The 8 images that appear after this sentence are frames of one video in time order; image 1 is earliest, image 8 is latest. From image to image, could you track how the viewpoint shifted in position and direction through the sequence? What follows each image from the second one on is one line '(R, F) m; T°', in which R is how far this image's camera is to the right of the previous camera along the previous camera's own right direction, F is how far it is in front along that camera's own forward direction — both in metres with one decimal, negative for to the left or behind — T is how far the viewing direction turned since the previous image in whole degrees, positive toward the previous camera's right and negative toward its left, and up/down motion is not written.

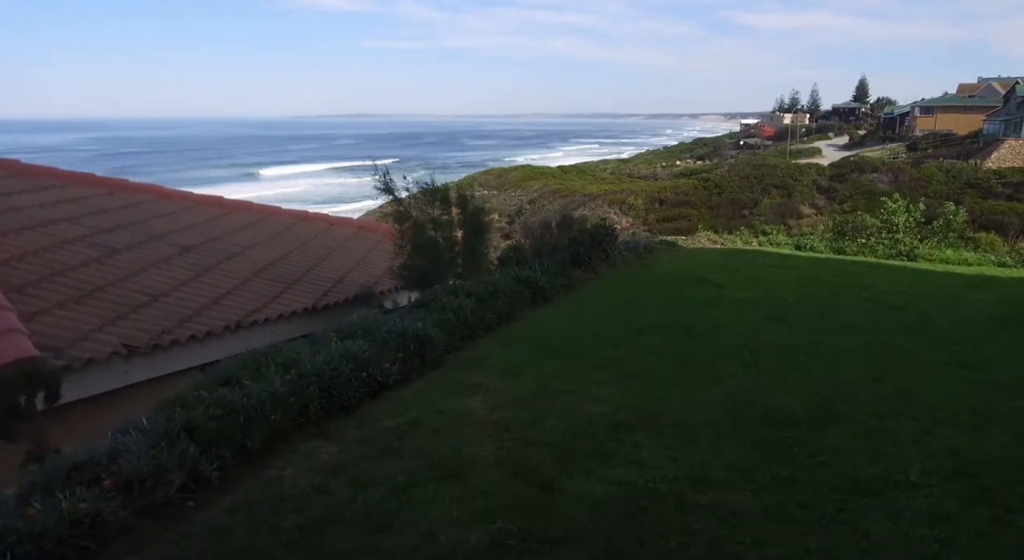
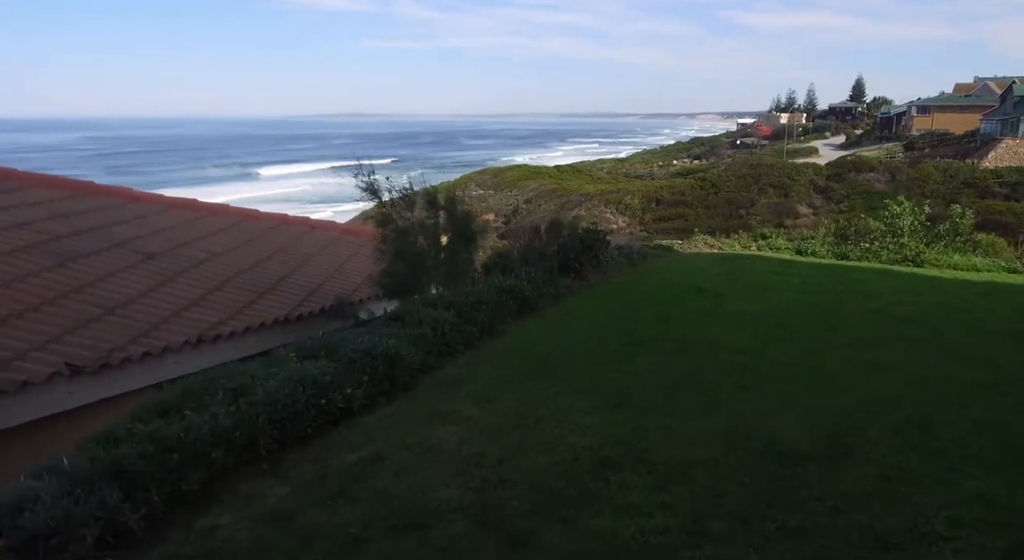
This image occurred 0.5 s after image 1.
(+0.2, +0.5) m; 0°
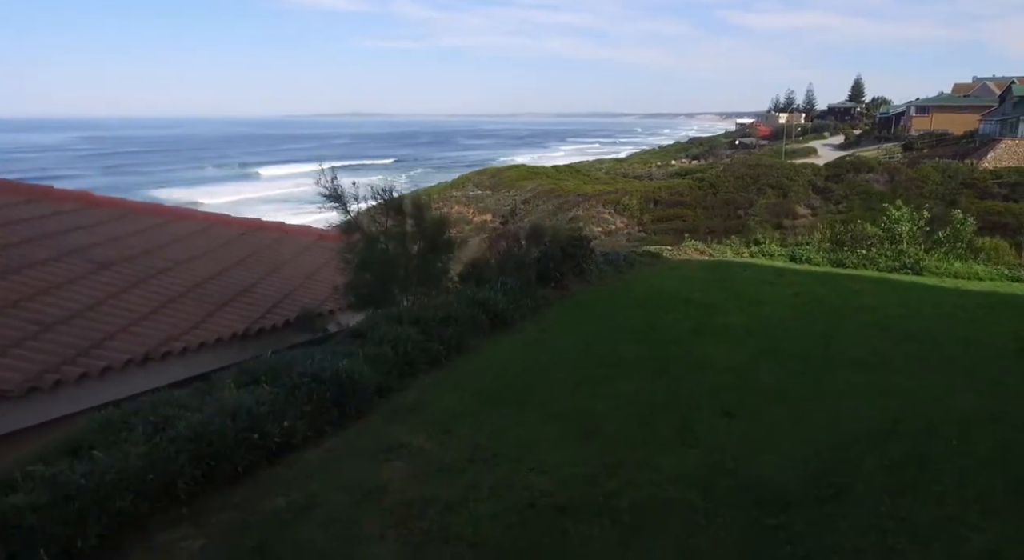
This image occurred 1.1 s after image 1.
(+0.3, +0.5) m; 0°
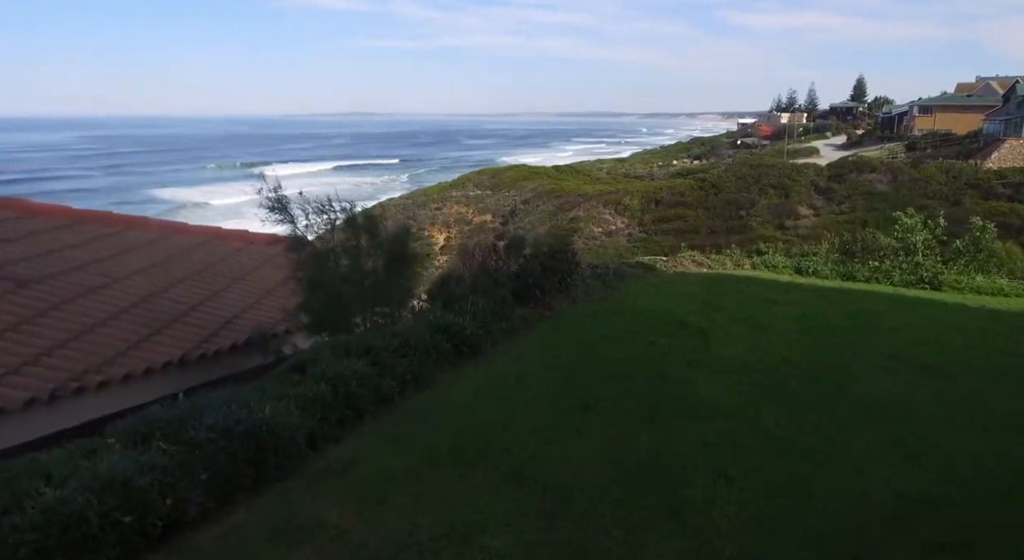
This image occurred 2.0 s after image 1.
(+0.3, +0.8) m; 0°
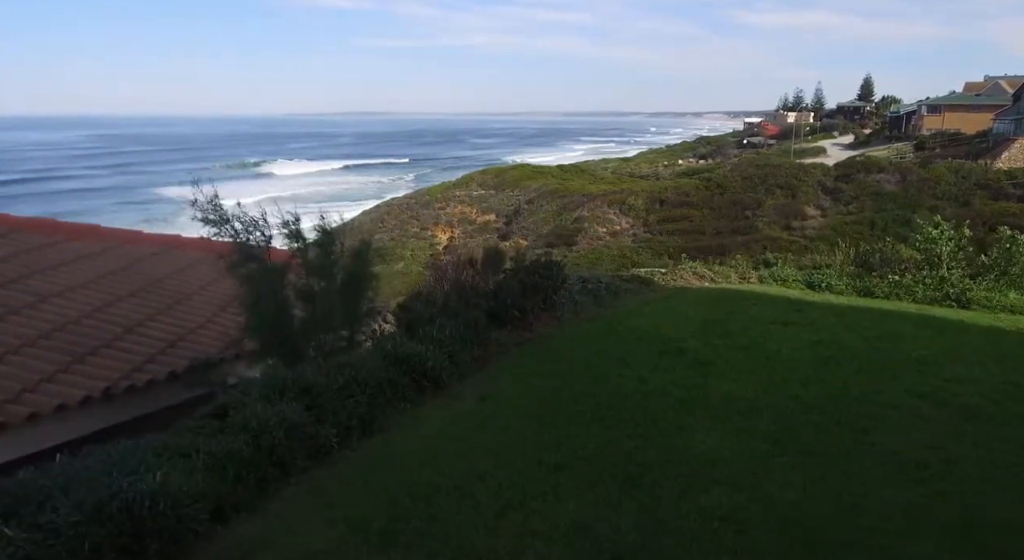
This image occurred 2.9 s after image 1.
(+0.3, +0.8) m; 0°
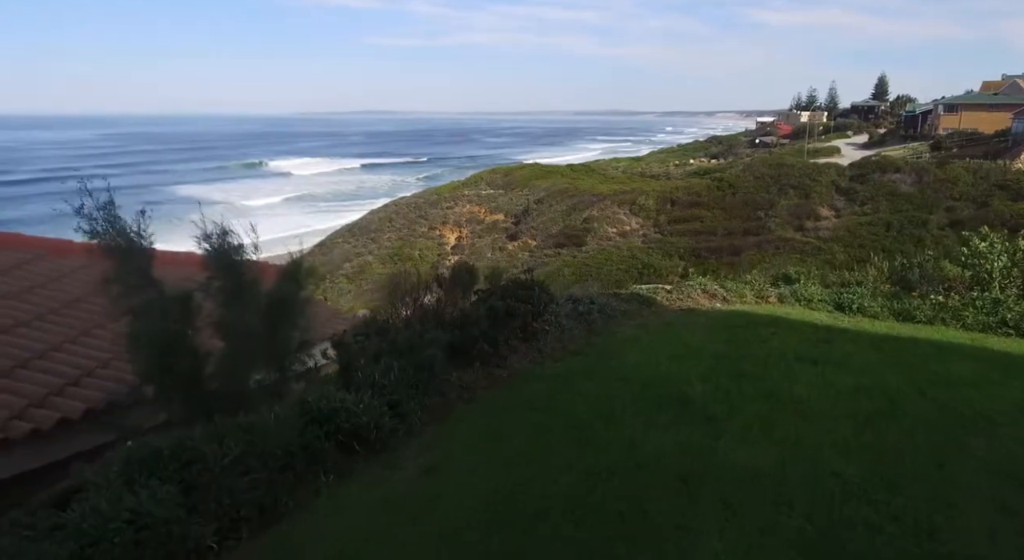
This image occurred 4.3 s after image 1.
(+0.4, +1.2) m; -1°
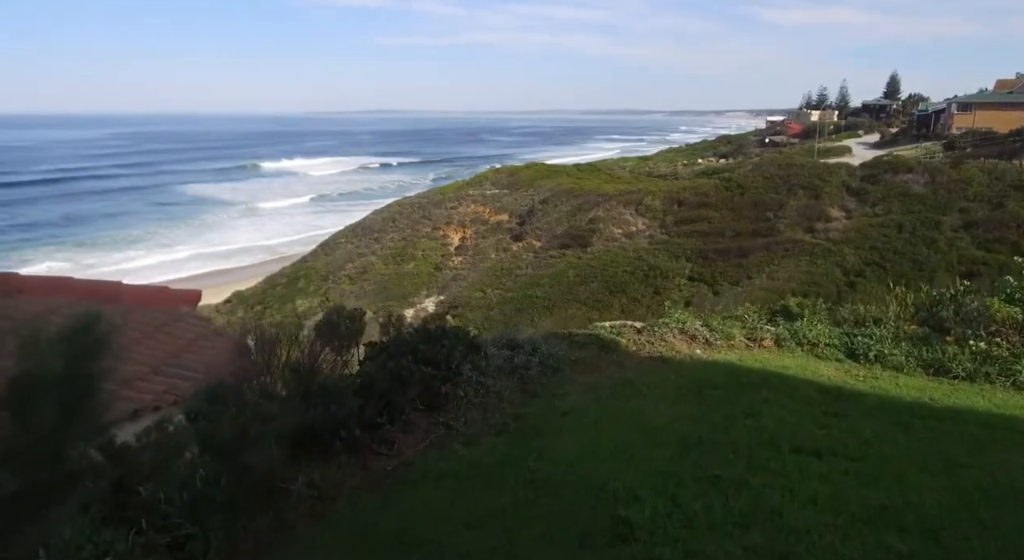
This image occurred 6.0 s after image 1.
(+0.8, +1.6) m; -1°
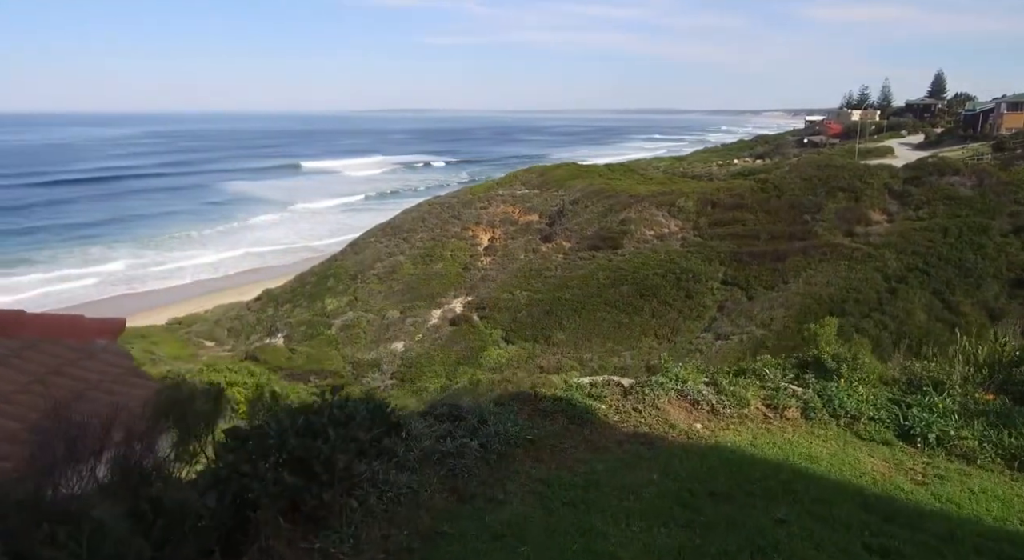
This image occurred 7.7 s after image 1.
(+0.6, +1.3) m; -3°
